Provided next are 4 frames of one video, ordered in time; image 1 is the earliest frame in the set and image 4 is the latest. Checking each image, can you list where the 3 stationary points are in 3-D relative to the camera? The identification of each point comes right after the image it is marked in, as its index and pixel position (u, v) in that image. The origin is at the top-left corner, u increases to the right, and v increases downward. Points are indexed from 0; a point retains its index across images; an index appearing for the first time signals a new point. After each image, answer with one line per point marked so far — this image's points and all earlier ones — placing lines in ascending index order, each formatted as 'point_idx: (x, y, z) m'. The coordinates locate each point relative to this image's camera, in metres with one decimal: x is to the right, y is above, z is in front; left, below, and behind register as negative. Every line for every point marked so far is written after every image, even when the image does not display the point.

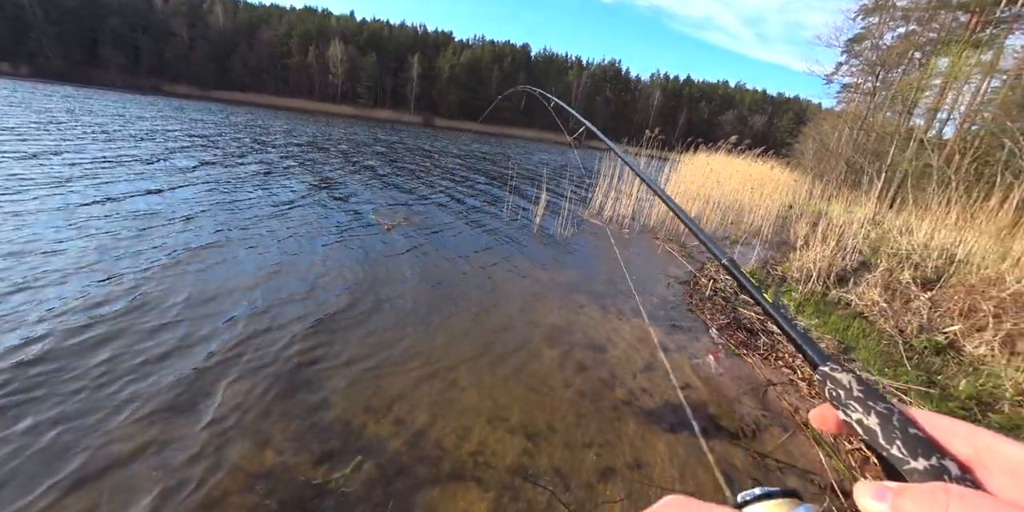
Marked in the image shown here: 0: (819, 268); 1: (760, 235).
0: (+5.8, -0.2, +8.6) m
1: (+6.9, +0.6, +12.8) m
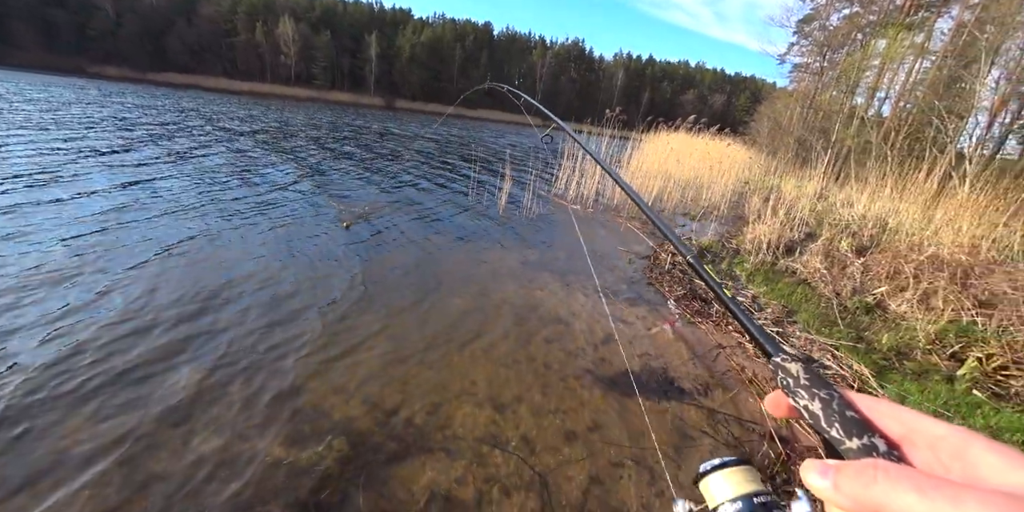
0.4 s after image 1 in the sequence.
0: (+5.2, +0.3, +9.1) m
1: (+6.0, +1.3, +13.3) m
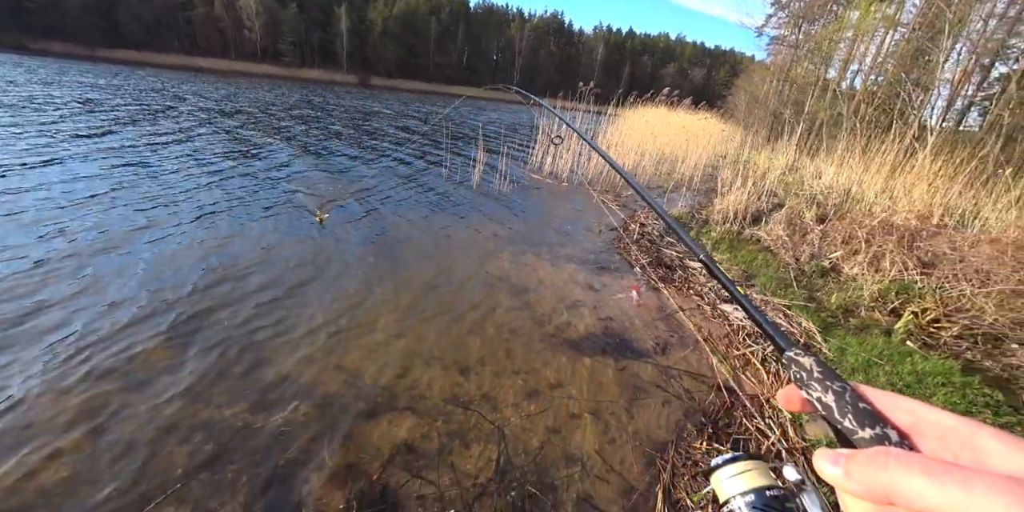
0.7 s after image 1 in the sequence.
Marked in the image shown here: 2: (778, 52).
0: (+4.7, +0.9, +9.4) m
1: (+5.4, +2.1, +13.6) m
2: (+9.7, +7.4, +16.5) m
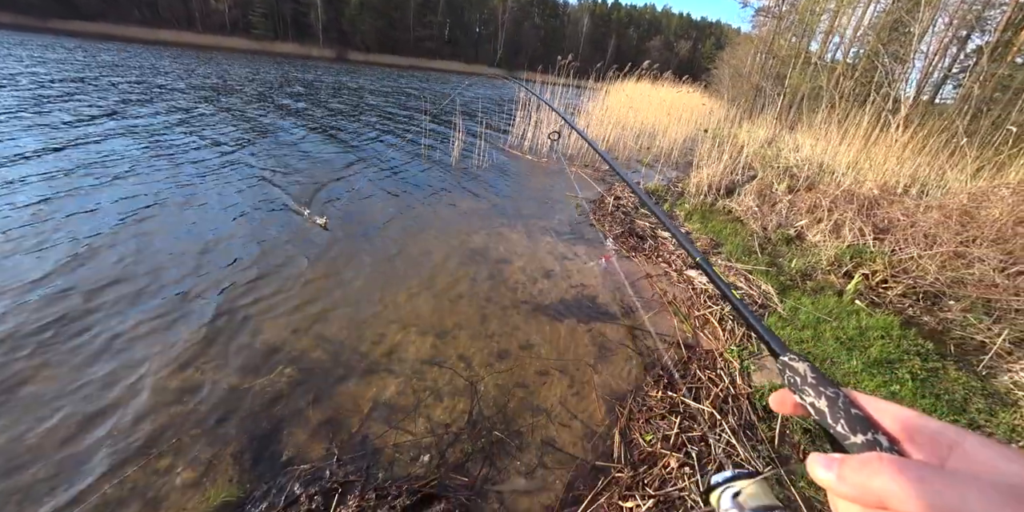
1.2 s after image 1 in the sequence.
0: (+4.3, +1.5, +9.6) m
1: (+4.9, +2.9, +13.7) m
2: (+9.1, +8.4, +16.5) m
